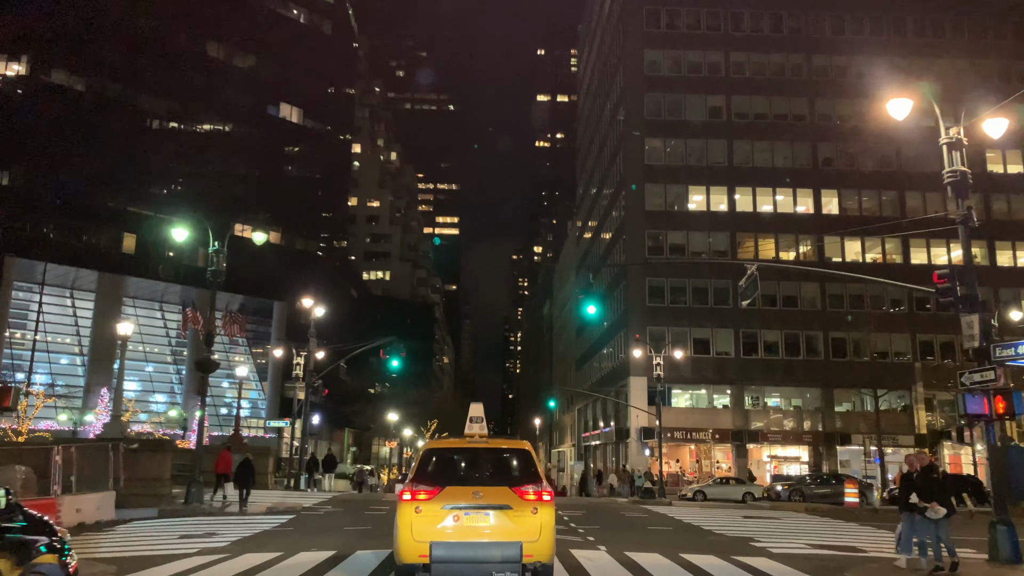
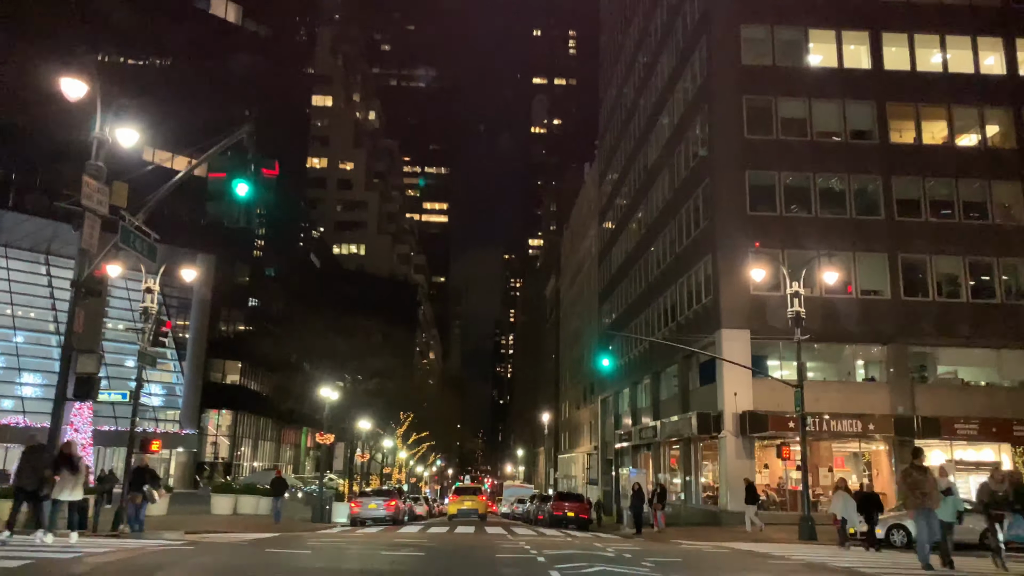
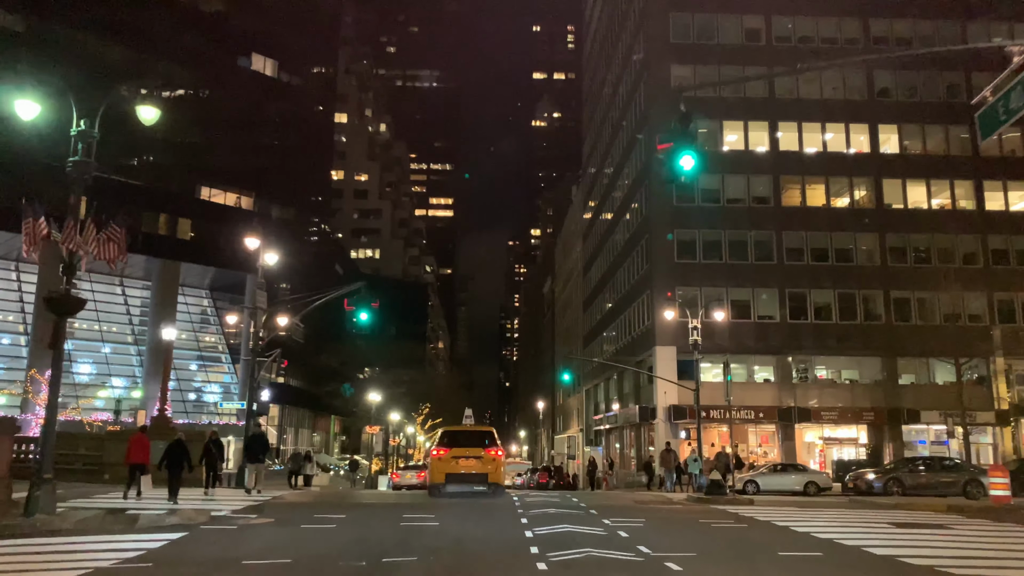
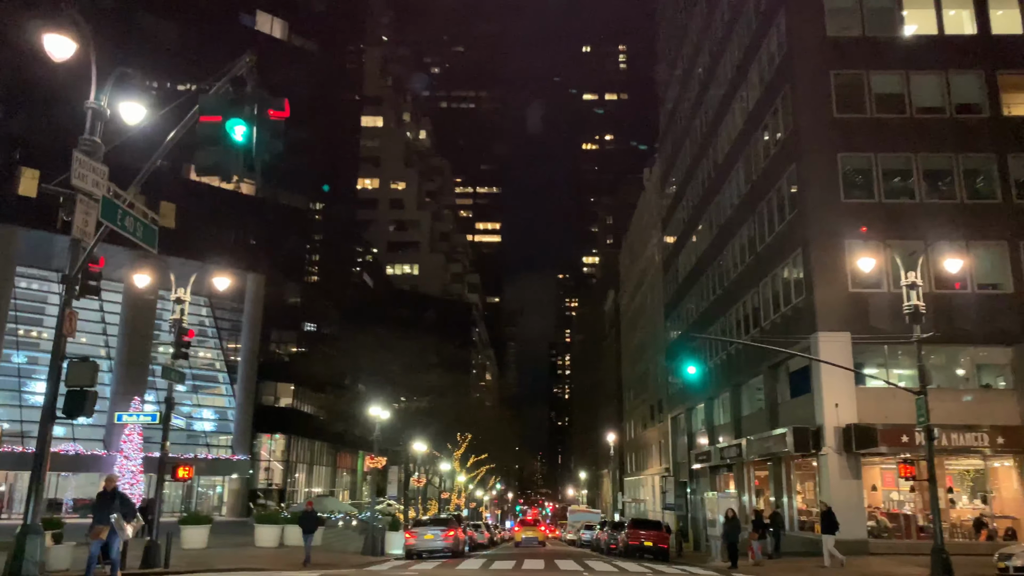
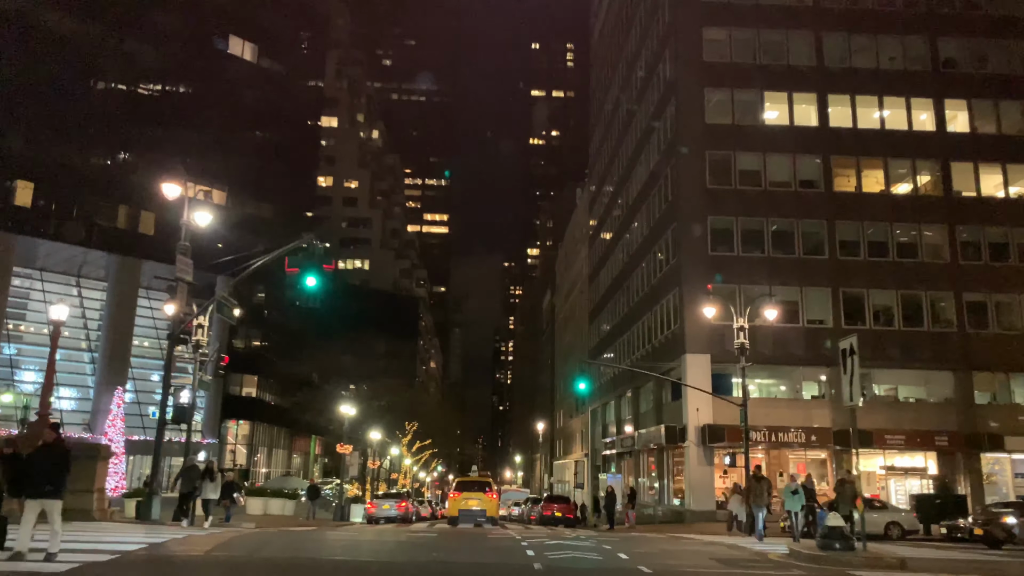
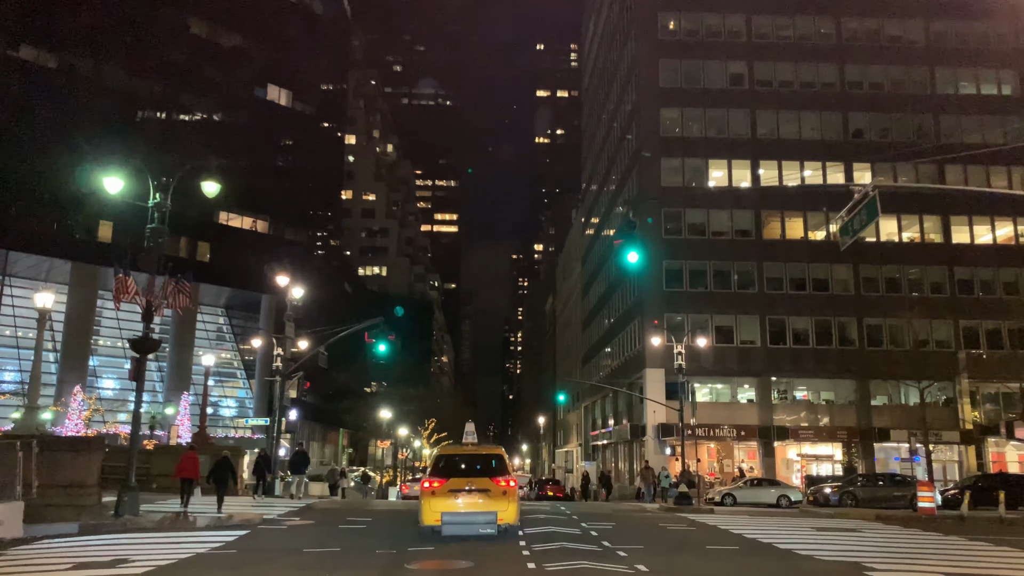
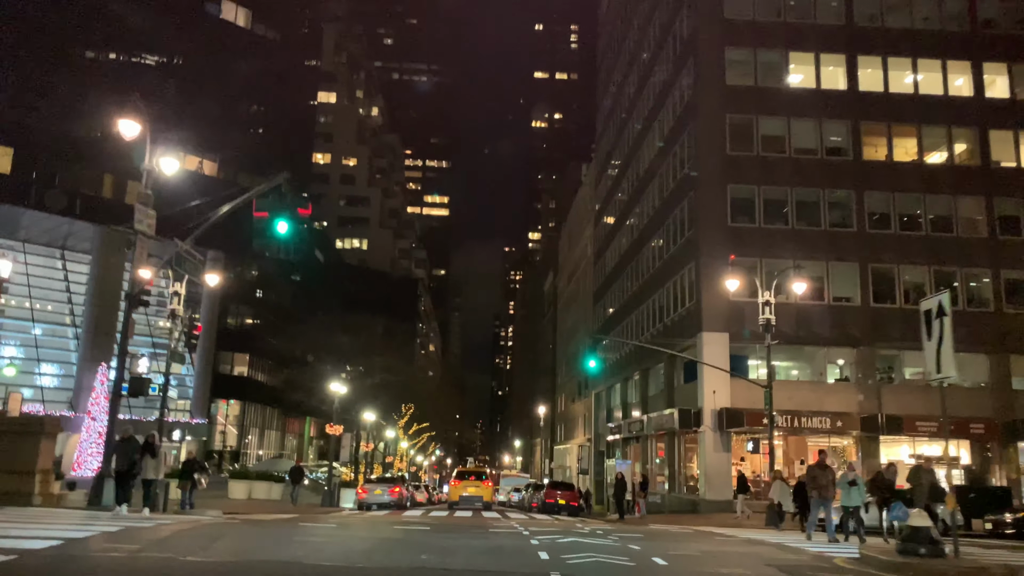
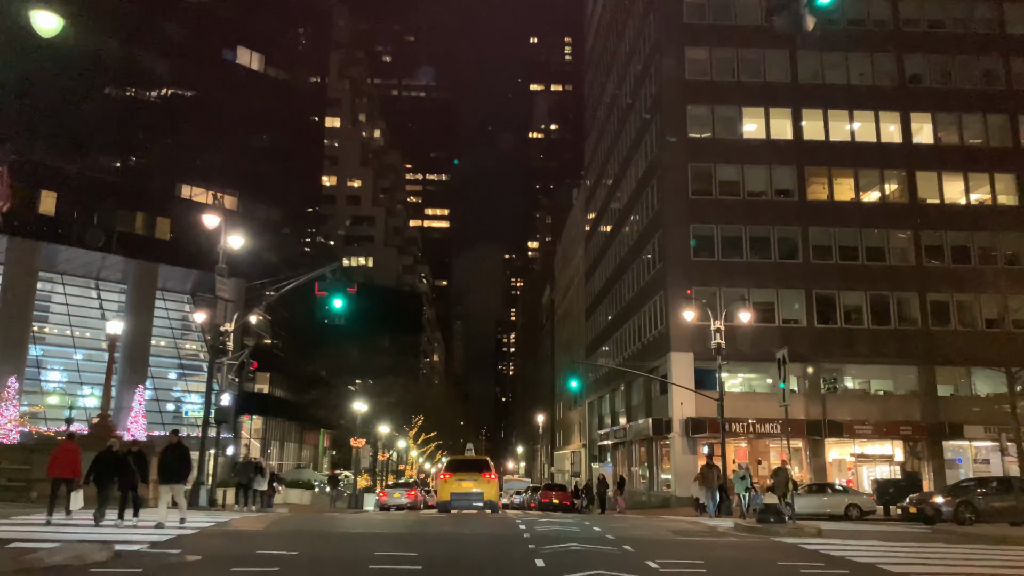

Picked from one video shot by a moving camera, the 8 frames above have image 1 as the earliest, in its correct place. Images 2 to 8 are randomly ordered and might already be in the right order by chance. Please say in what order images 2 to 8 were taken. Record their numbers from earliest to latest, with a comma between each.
6, 3, 8, 5, 7, 2, 4
